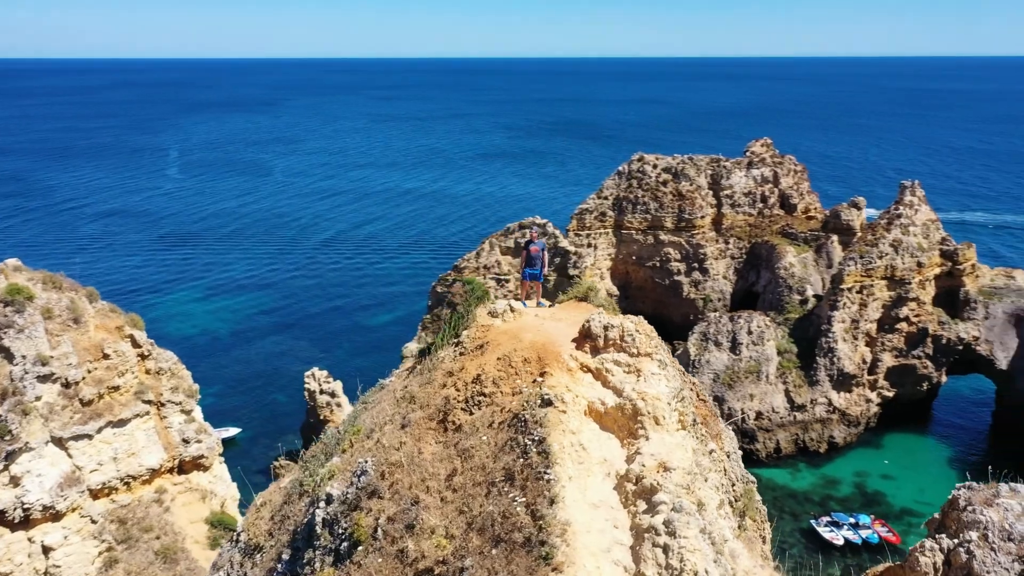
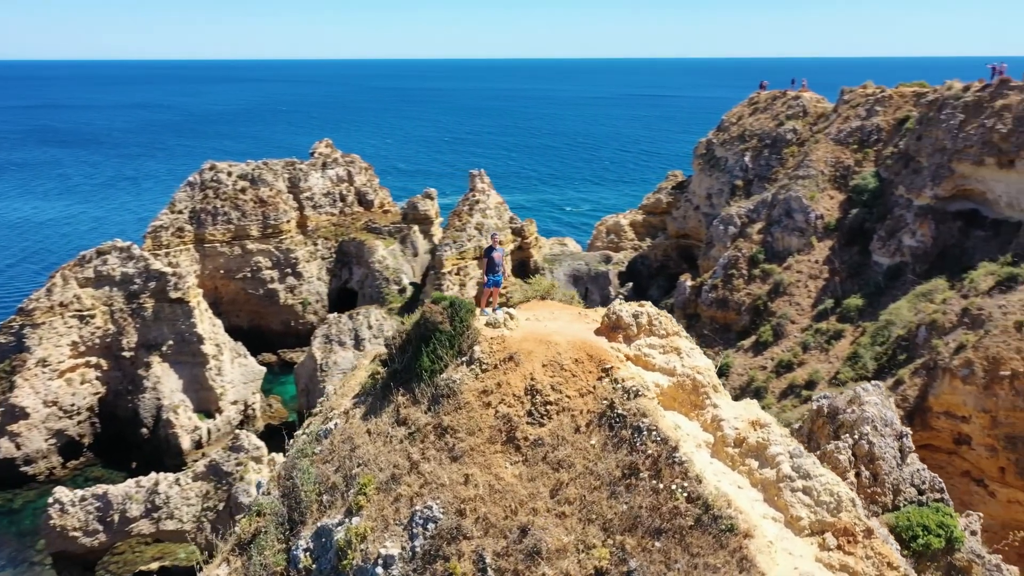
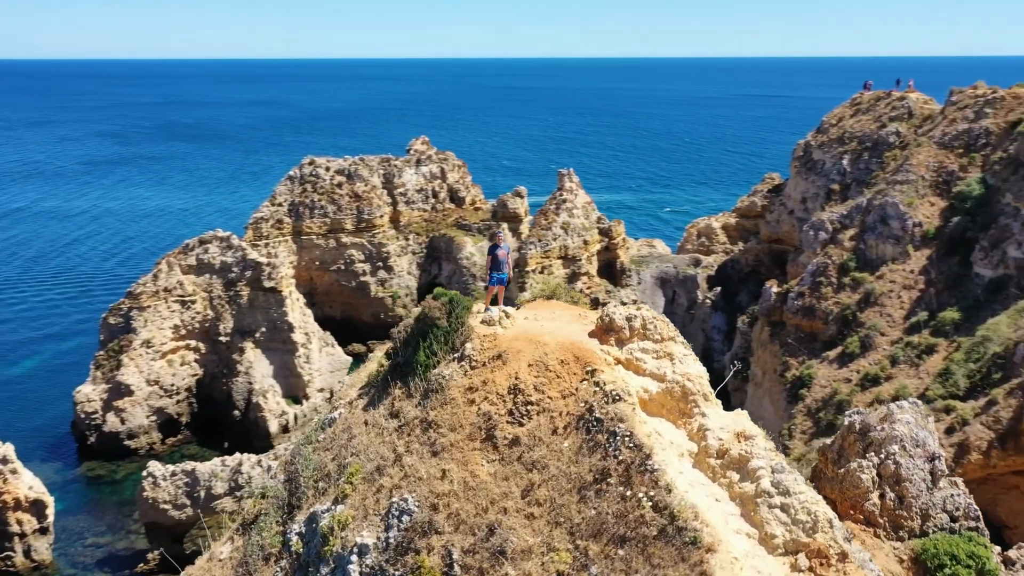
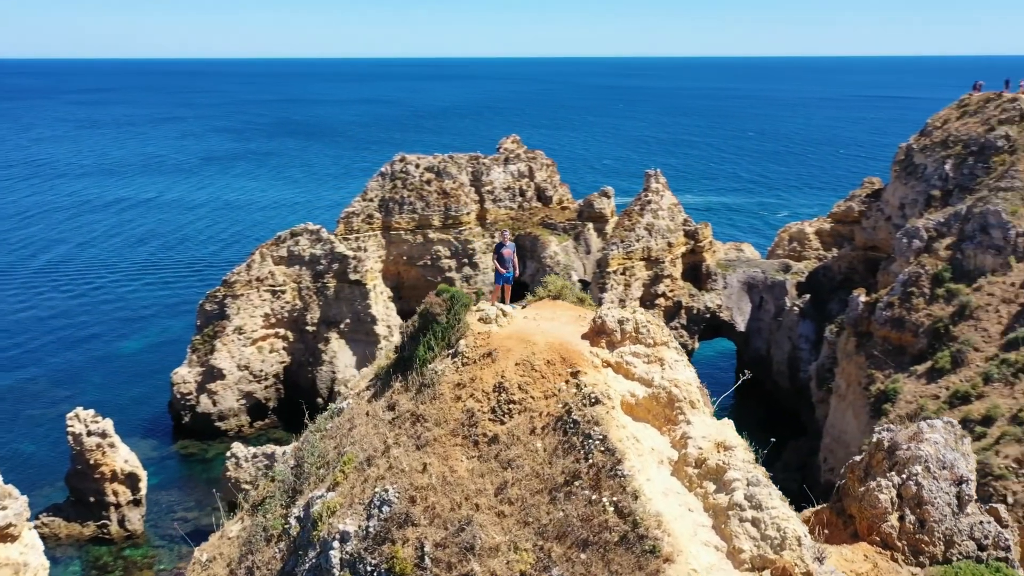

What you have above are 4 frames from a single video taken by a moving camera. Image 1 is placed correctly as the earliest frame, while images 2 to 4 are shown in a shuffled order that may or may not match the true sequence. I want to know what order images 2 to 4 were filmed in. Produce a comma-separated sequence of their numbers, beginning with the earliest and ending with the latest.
4, 3, 2
